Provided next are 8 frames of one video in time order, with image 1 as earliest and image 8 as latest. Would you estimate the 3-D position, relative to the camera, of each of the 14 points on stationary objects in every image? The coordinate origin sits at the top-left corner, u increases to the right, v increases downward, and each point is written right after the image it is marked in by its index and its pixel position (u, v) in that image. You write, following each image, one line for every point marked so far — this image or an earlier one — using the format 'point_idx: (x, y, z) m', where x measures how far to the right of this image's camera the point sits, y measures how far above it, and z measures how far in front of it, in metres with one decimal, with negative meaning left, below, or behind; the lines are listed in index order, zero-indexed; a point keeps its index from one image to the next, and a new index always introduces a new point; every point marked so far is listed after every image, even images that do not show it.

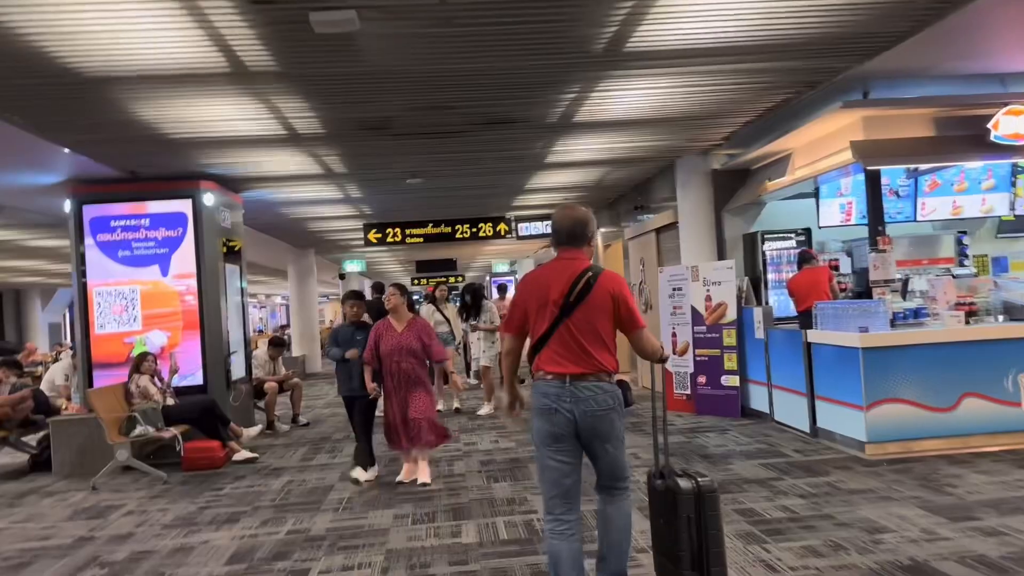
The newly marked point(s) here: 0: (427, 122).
0: (-0.7, +1.3, +6.6) m
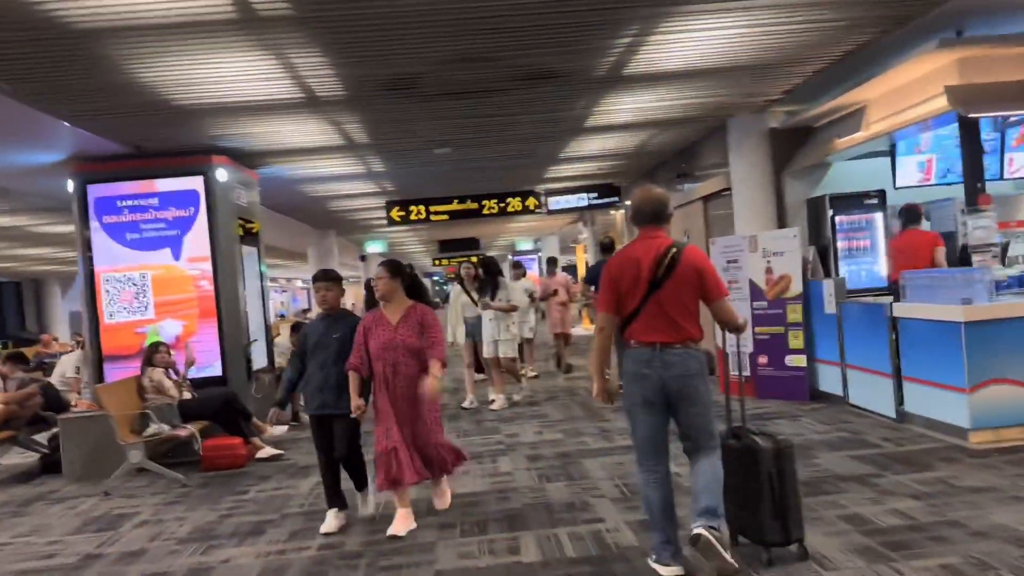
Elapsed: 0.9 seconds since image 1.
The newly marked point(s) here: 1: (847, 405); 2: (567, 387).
0: (-0.4, +1.5, +5.8) m
1: (+2.8, -1.0, +7.0) m
2: (+0.6, -1.1, +9.3) m
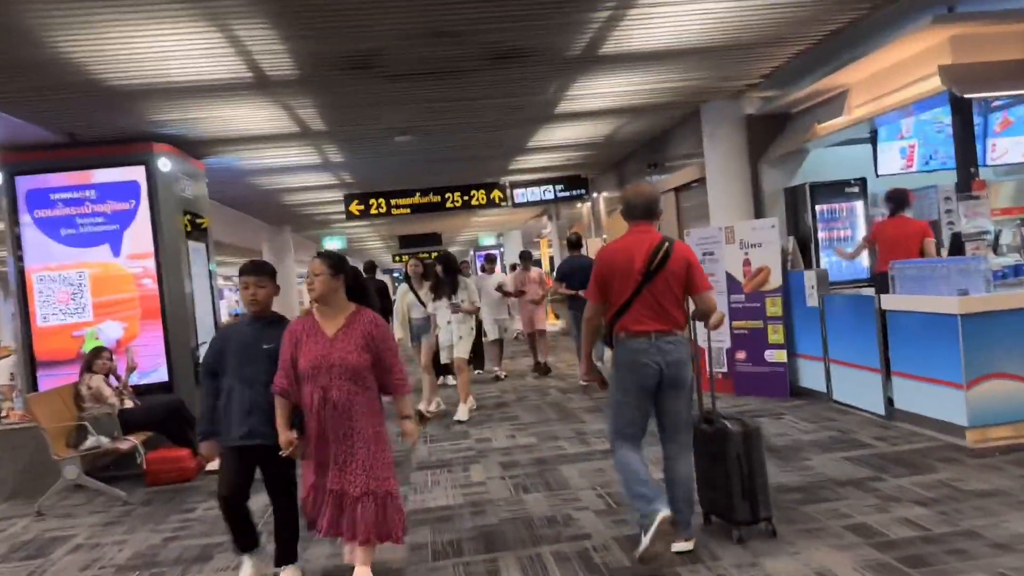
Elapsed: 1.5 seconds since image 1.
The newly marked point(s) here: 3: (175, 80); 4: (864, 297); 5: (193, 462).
0: (-0.6, +1.5, +5.4) m
1: (+2.6, -0.9, +6.7) m
2: (+0.3, -1.1, +8.9) m
3: (-2.3, +1.4, +5.6) m
4: (+2.6, -0.1, +6.1) m
5: (-2.4, -1.3, +6.3) m
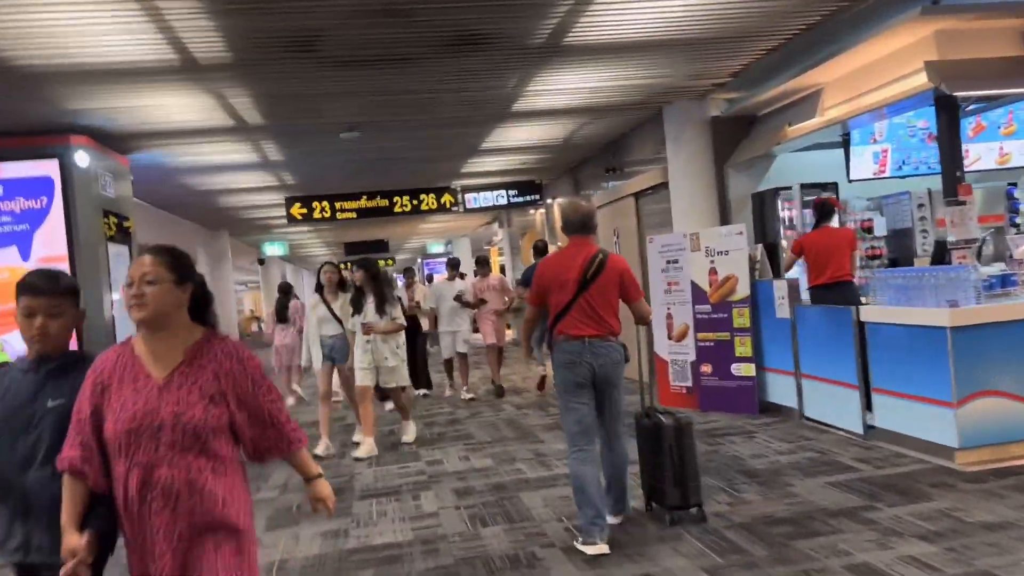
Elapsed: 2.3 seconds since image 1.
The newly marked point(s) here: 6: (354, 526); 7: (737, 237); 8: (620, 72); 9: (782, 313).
0: (-0.8, +1.5, +4.9) m
1: (+2.2, -1.0, +6.3) m
2: (-0.2, -1.2, +8.4) m
3: (-2.5, +1.4, +4.9) m
4: (+2.3, -0.1, +5.7) m
5: (-2.8, -1.4, +5.6) m
6: (-0.9, -1.3, +4.6) m
7: (+1.8, +0.4, +6.8) m
8: (+0.8, +1.6, +6.2) m
9: (+2.1, -0.2, +6.5) m
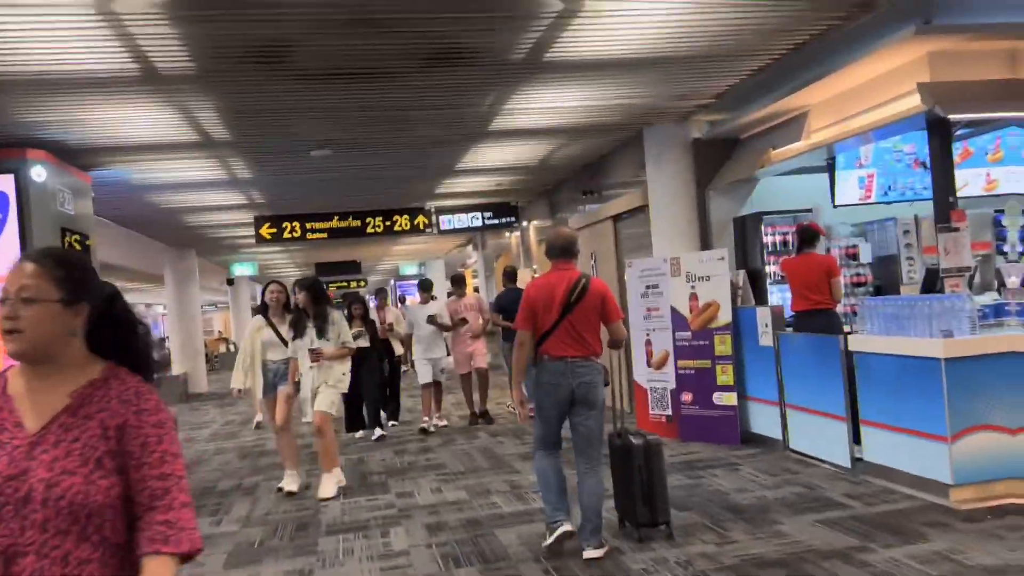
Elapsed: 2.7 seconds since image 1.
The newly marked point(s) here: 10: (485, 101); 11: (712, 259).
0: (-1.0, +1.3, +4.6) m
1: (+2.1, -1.2, +6.1) m
2: (-0.5, -1.4, +8.2) m
3: (-2.7, +1.2, +4.6) m
4: (+2.1, -0.3, +5.6) m
5: (-2.9, -1.5, +5.3) m
6: (-1.0, -1.5, +4.3) m
7: (+1.7, +0.2, +6.6) m
8: (+0.7, +1.4, +6.0) m
9: (+2.0, -0.4, +6.3) m
10: (-0.2, +1.4, +6.0) m
11: (+1.6, +0.2, +6.6) m
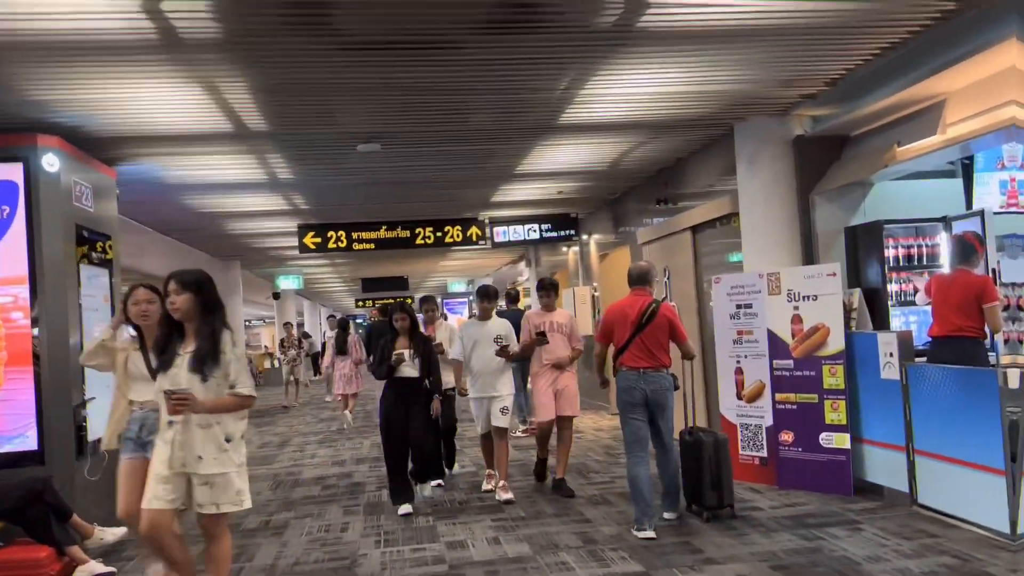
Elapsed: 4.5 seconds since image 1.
0: (-0.5, +1.3, +3.8) m
1: (+2.5, -1.4, +5.1) m
2: (+0.1, -1.5, +7.2) m
3: (-2.2, +1.2, +3.9) m
4: (+2.6, -0.5, +4.5) m
5: (-2.5, -1.5, +4.5) m
6: (-0.7, -1.5, +3.4) m
7: (+2.2, +0.1, +5.6) m
8: (+1.2, +1.3, +5.1) m
9: (+2.4, -0.6, +5.3) m
10: (+0.3, +1.3, +5.1) m
11: (+2.1, +0.1, +5.6) m
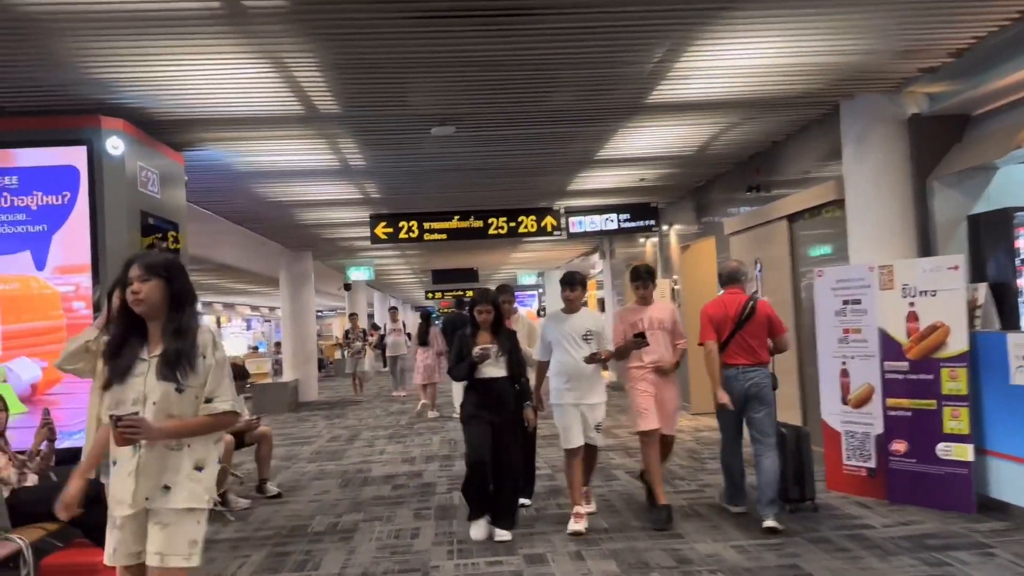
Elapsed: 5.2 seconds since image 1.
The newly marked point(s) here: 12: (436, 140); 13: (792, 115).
0: (-0.1, +1.3, +3.4) m
1: (+3.0, -1.3, +4.5) m
2: (+0.7, -1.5, +6.8) m
3: (-1.8, +1.3, +3.7) m
4: (+3.0, -0.4, +3.9) m
5: (-2.1, -1.5, +4.3) m
6: (-0.3, -1.5, +3.1) m
7: (+2.7, +0.1, +5.0) m
8: (+1.6, +1.4, +4.6) m
9: (+2.9, -0.5, +4.7) m
10: (+0.8, +1.3, +4.7) m
11: (+2.6, +0.1, +5.0) m
12: (-0.6, +1.1, +6.3) m
13: (+2.1, +1.3, +6.2) m
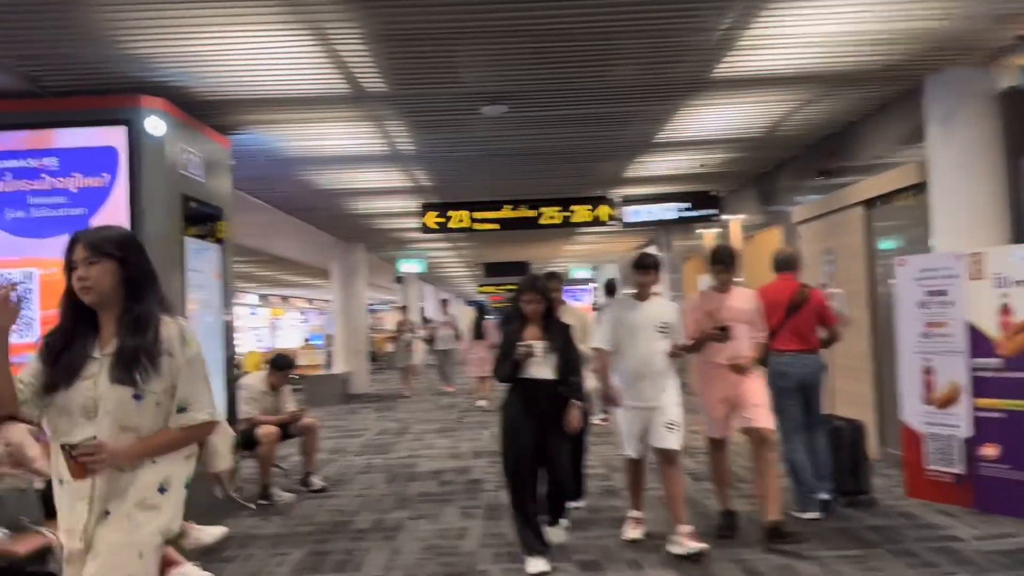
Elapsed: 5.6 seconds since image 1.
0: (+0.1, +1.4, +3.1) m
1: (+3.2, -1.3, +4.0) m
2: (+1.1, -1.4, +6.5) m
3: (-1.6, +1.3, +3.5) m
4: (+3.2, -0.4, +3.4) m
5: (-1.8, -1.4, +4.1) m
6: (-0.1, -1.4, +2.8) m
7: (+3.0, +0.2, +4.5) m
8: (+1.9, +1.4, +4.2) m
9: (+3.2, -0.5, +4.2) m
10: (+1.1, +1.4, +4.3) m
11: (+2.9, +0.2, +4.6) m
12: (-0.2, +1.2, +6.0) m
13: (+2.5, +1.4, +5.8) m
